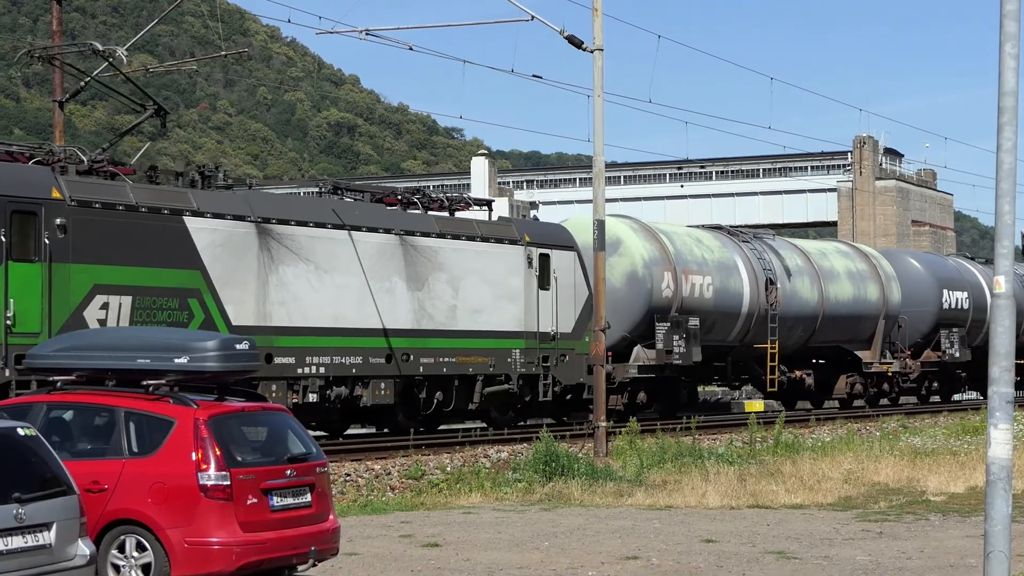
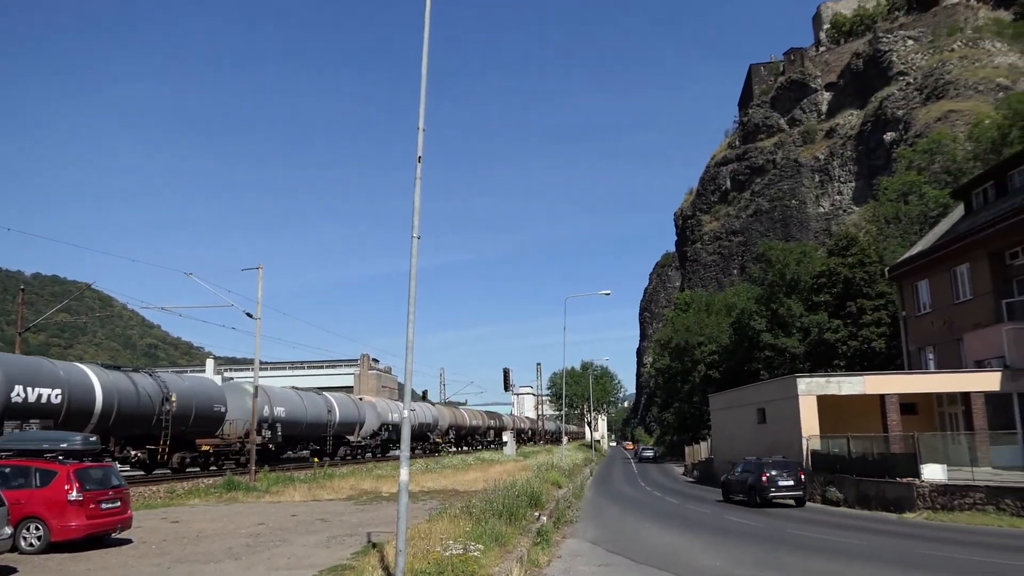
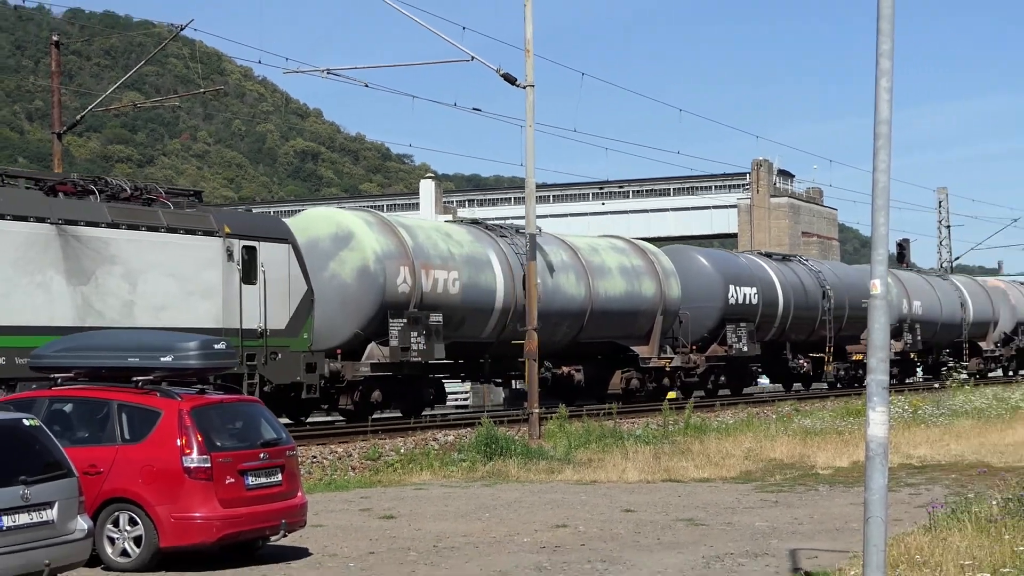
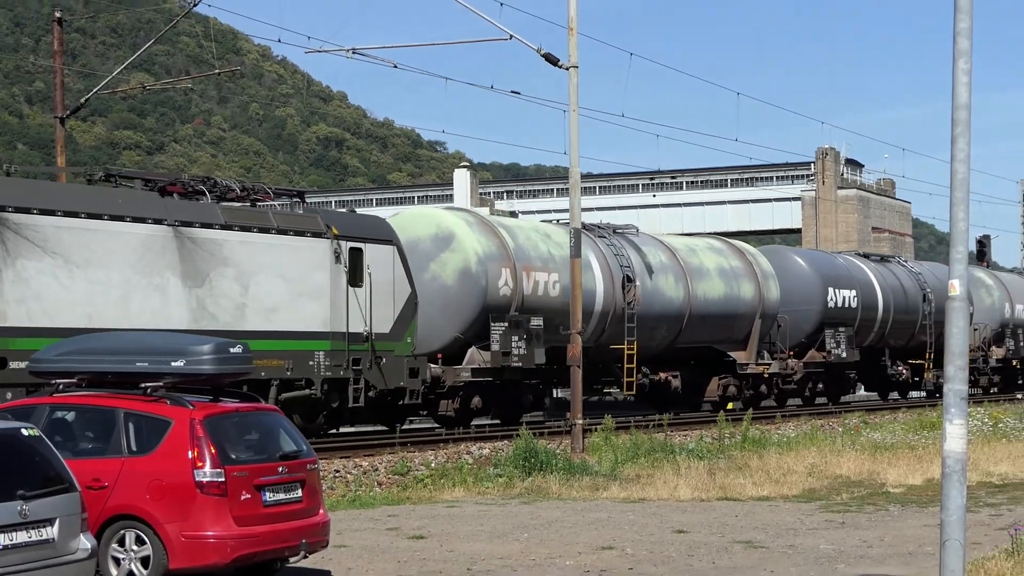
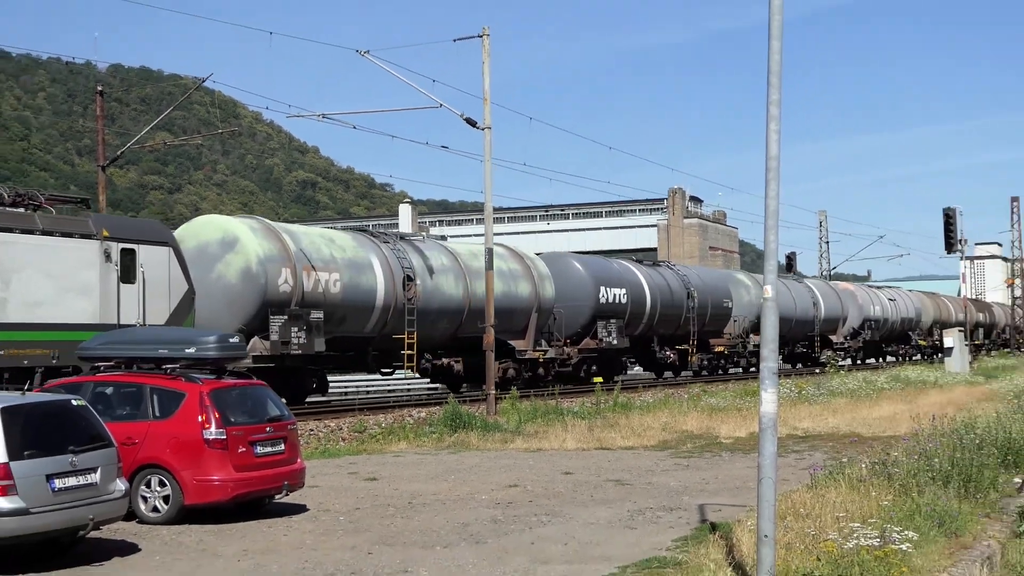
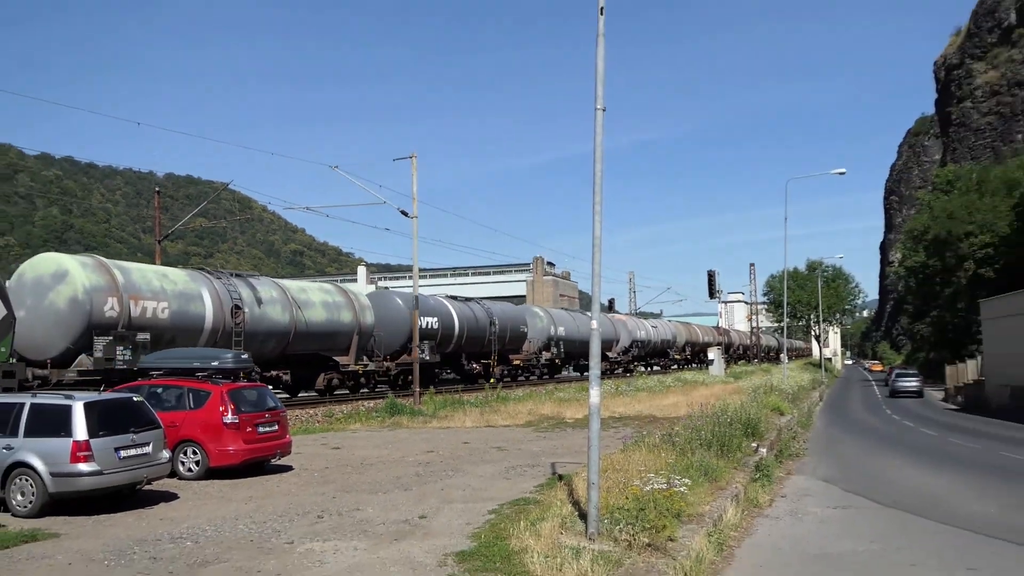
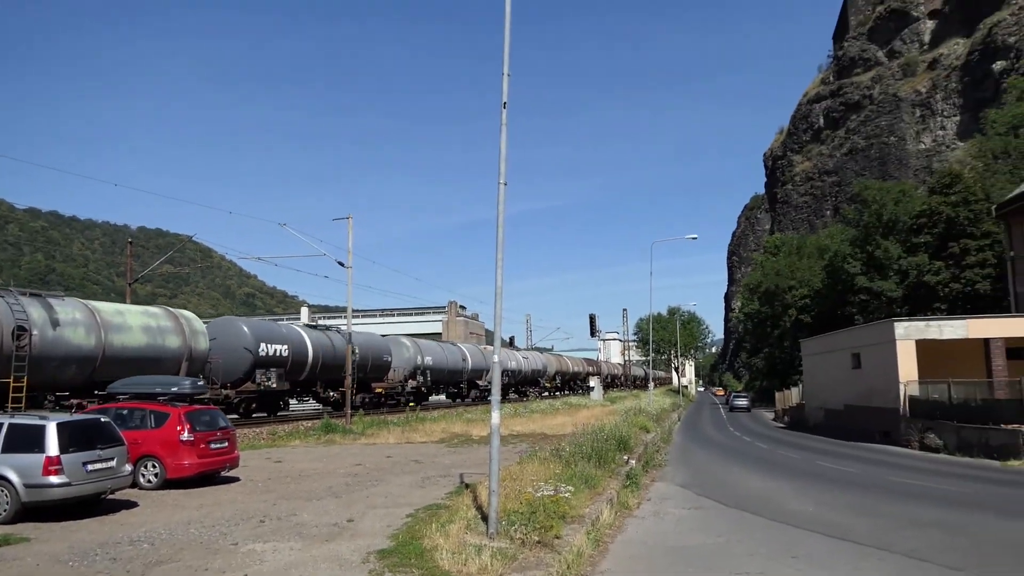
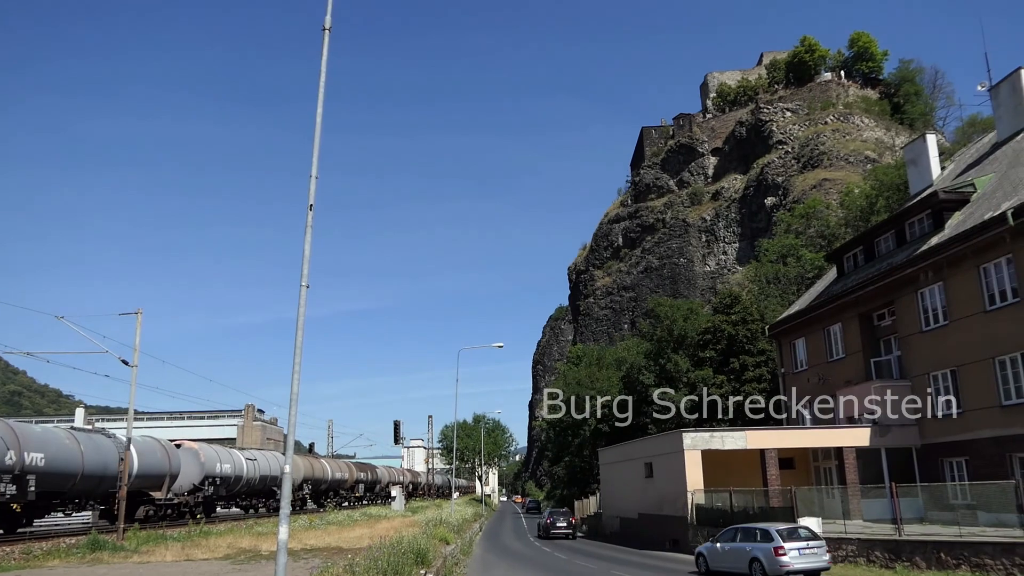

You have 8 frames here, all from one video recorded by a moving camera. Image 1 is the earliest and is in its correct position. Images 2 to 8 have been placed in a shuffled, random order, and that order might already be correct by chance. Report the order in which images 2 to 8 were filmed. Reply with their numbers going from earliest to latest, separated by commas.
4, 3, 5, 6, 7, 2, 8
